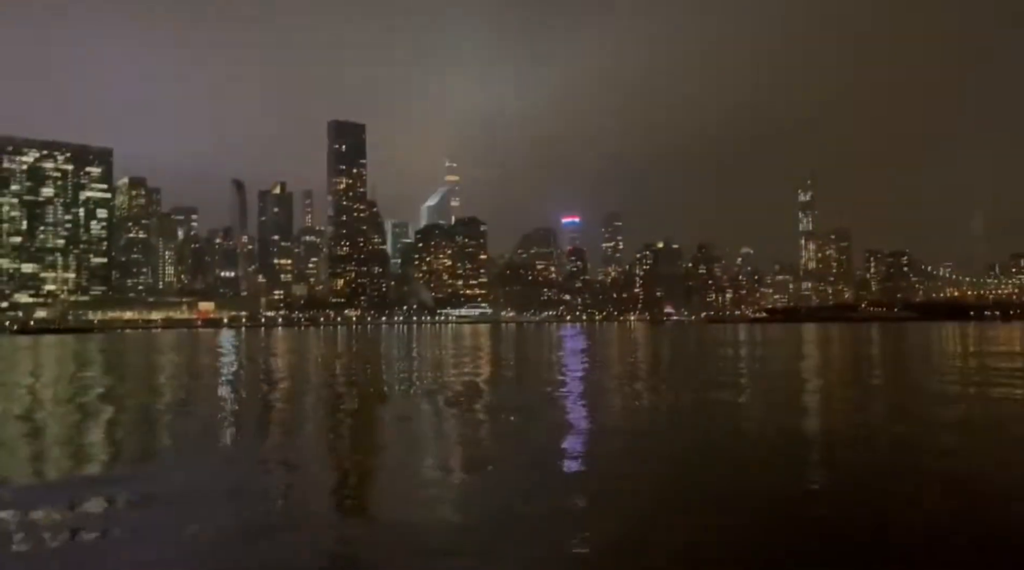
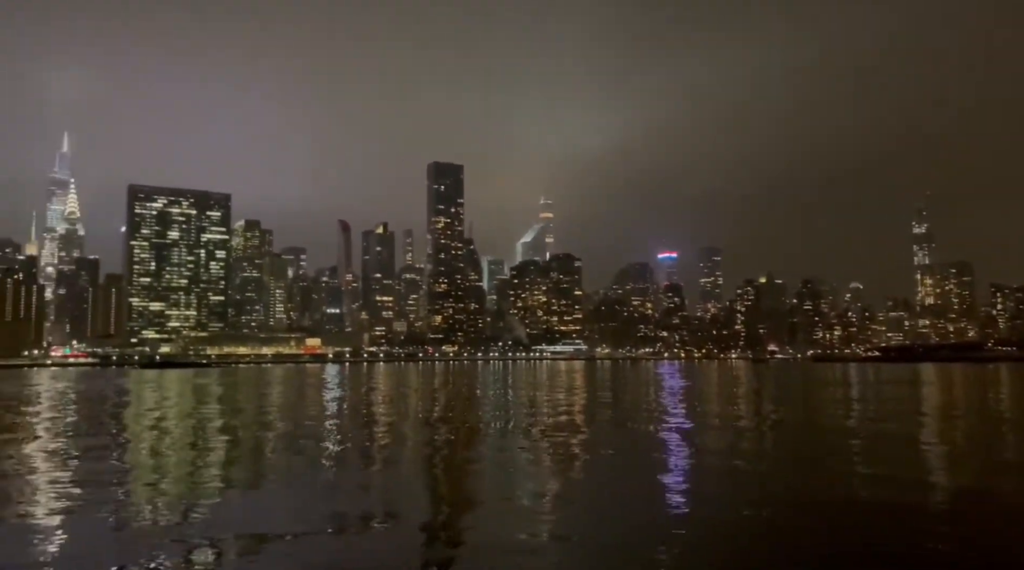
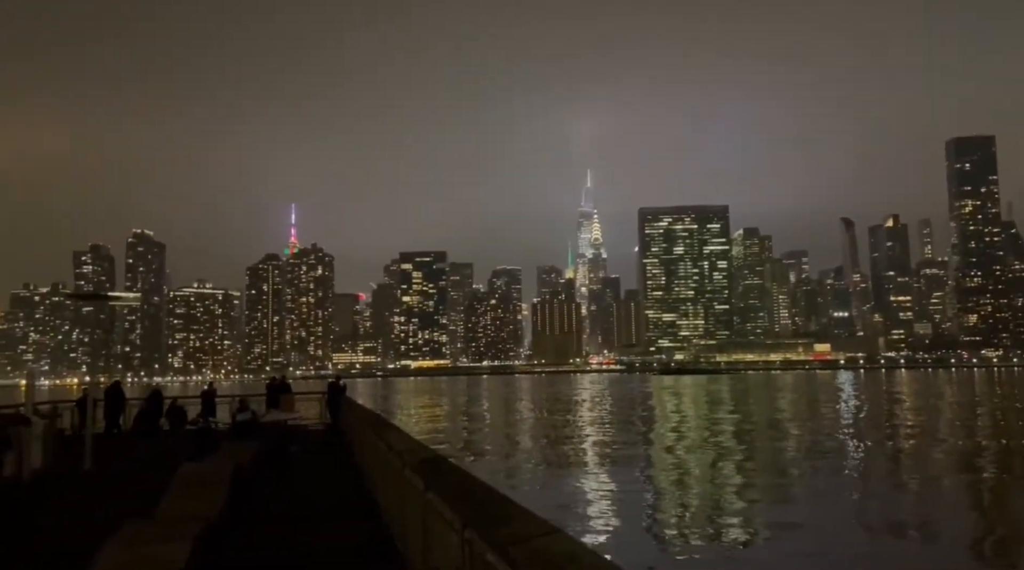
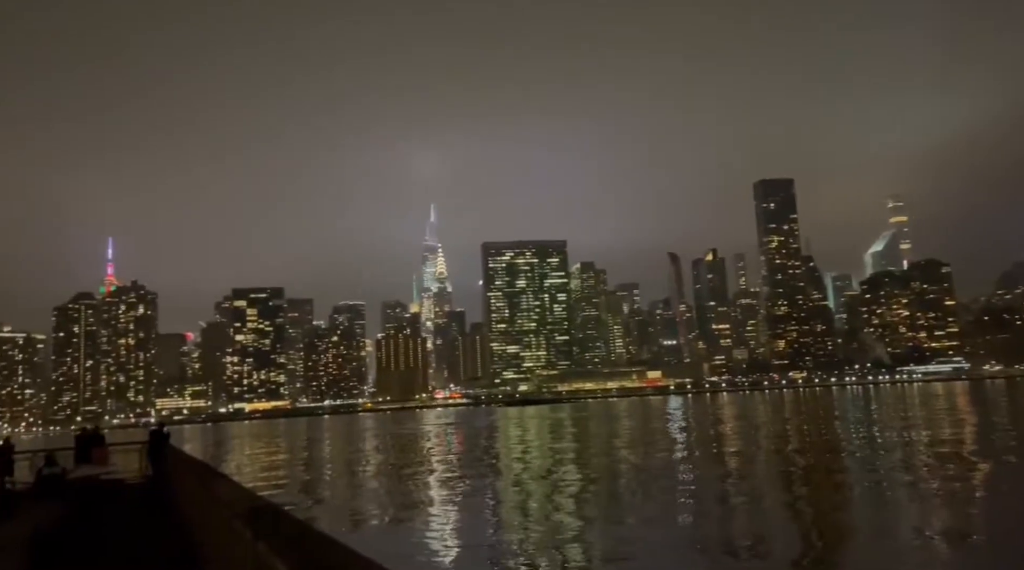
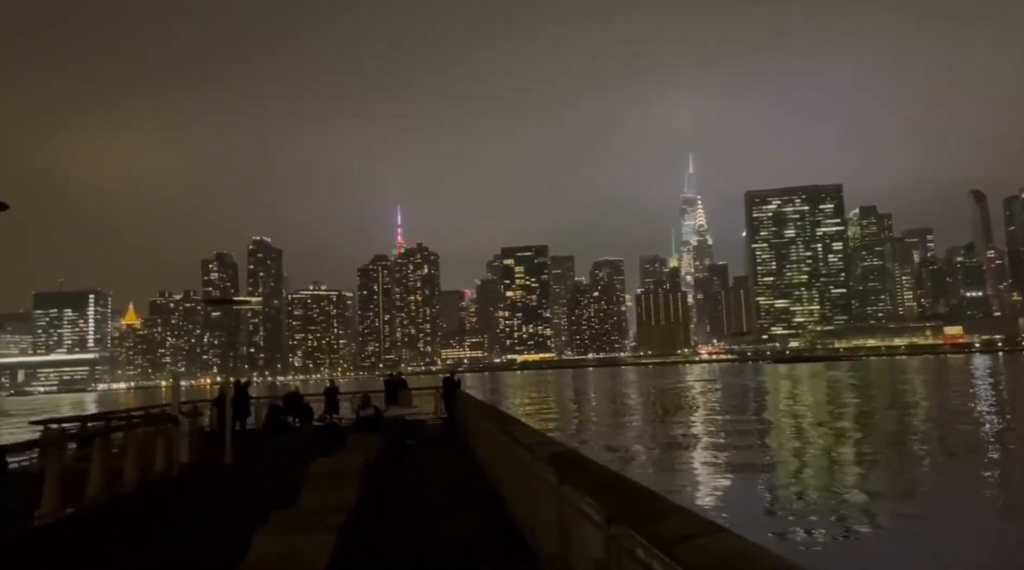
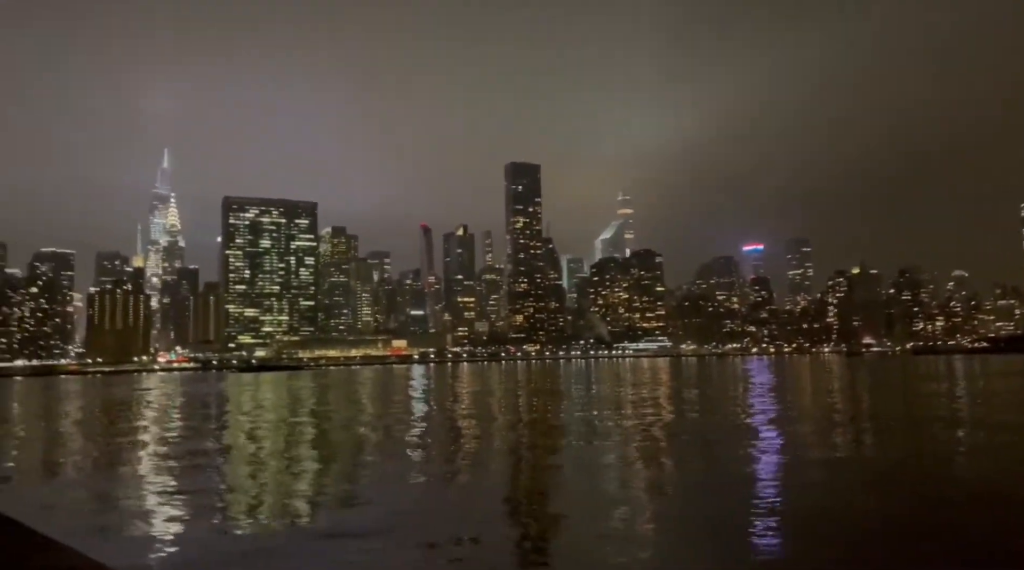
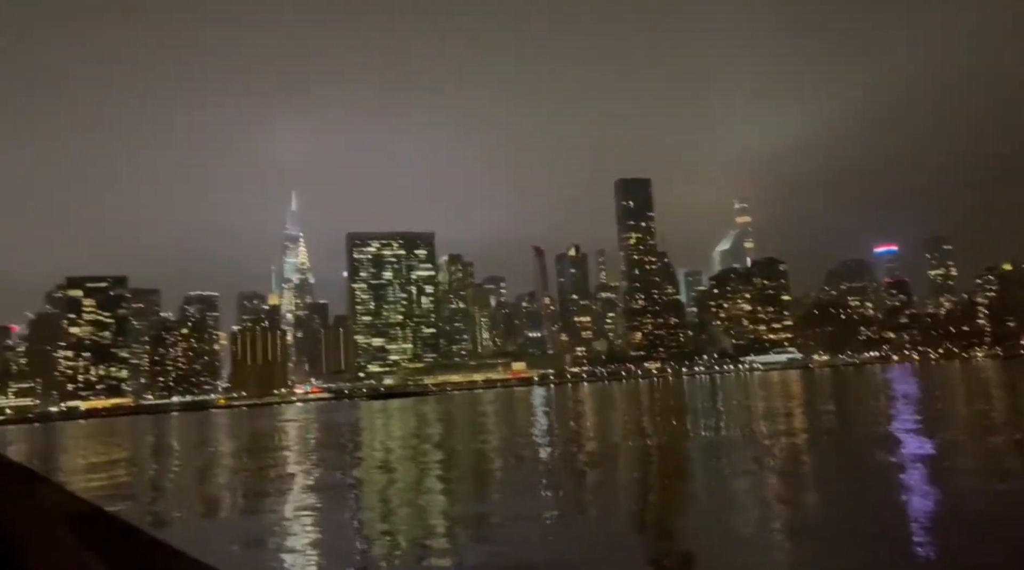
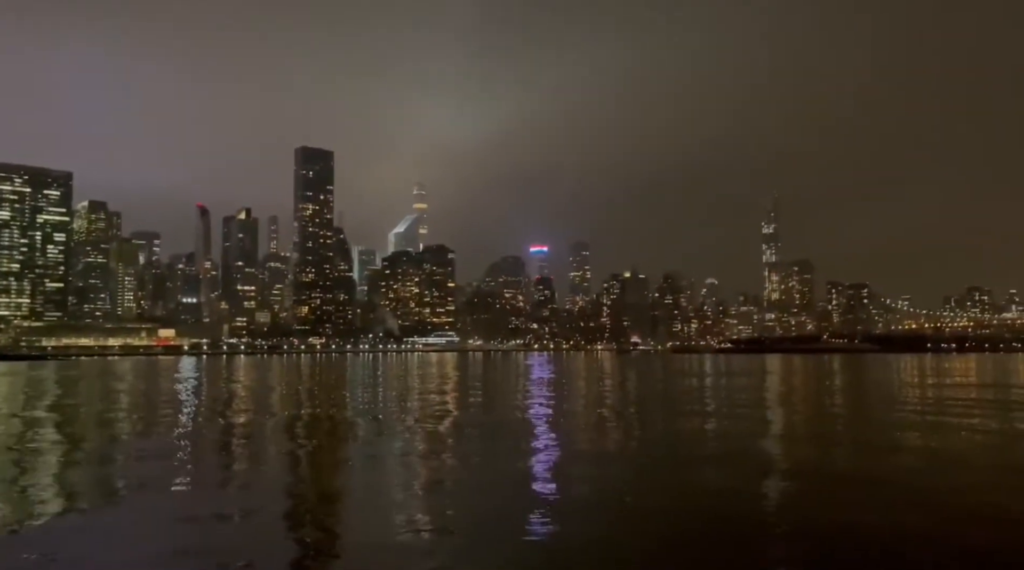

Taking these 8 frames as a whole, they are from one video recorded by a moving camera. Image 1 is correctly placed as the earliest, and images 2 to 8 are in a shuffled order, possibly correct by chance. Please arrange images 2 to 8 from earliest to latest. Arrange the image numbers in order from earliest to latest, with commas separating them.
8, 2, 6, 7, 4, 3, 5
